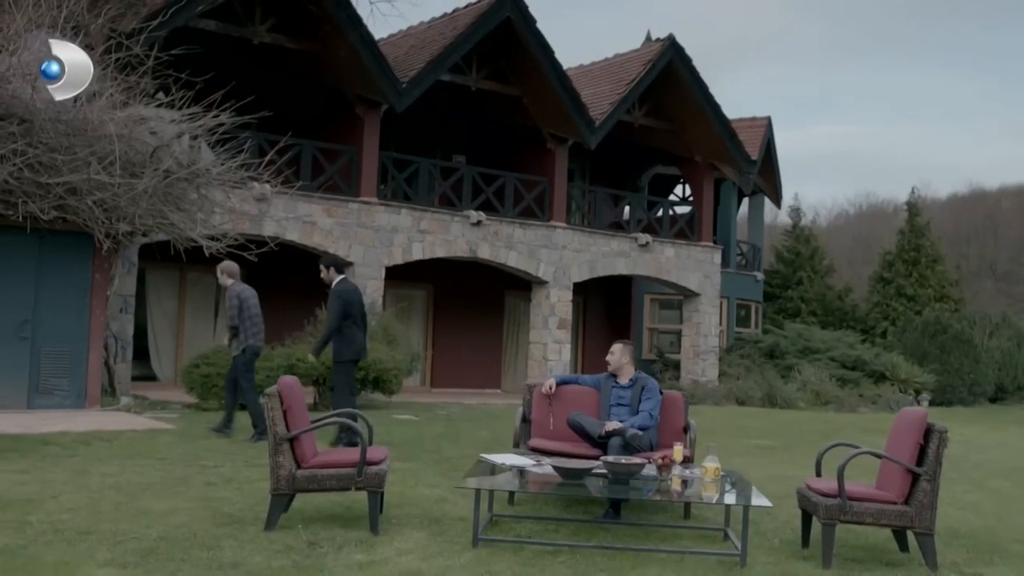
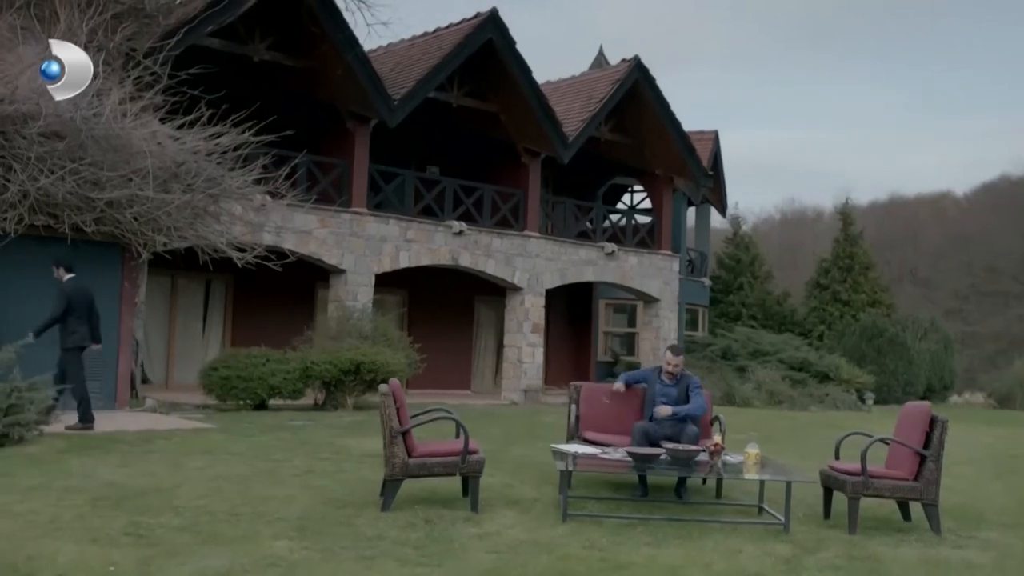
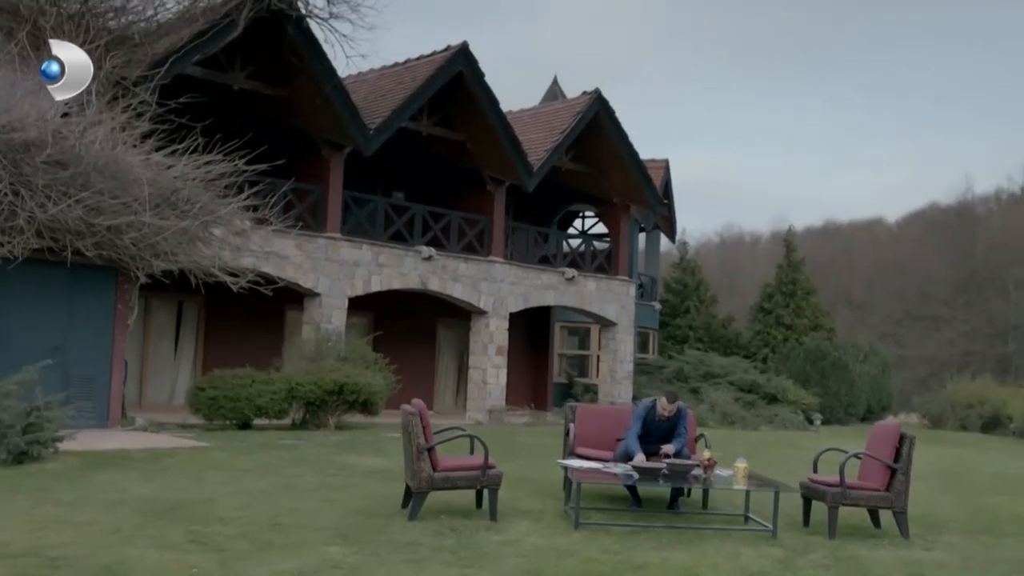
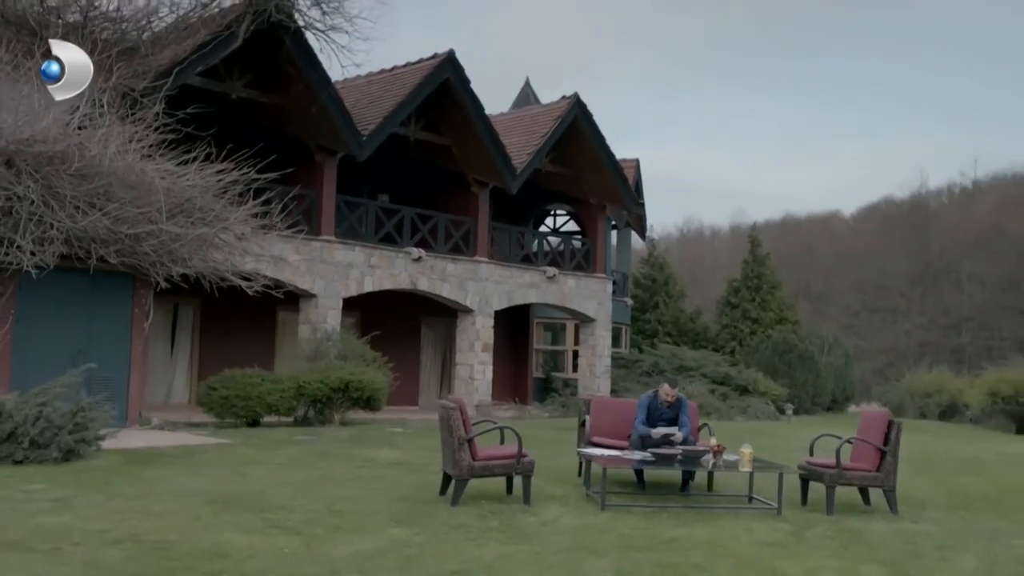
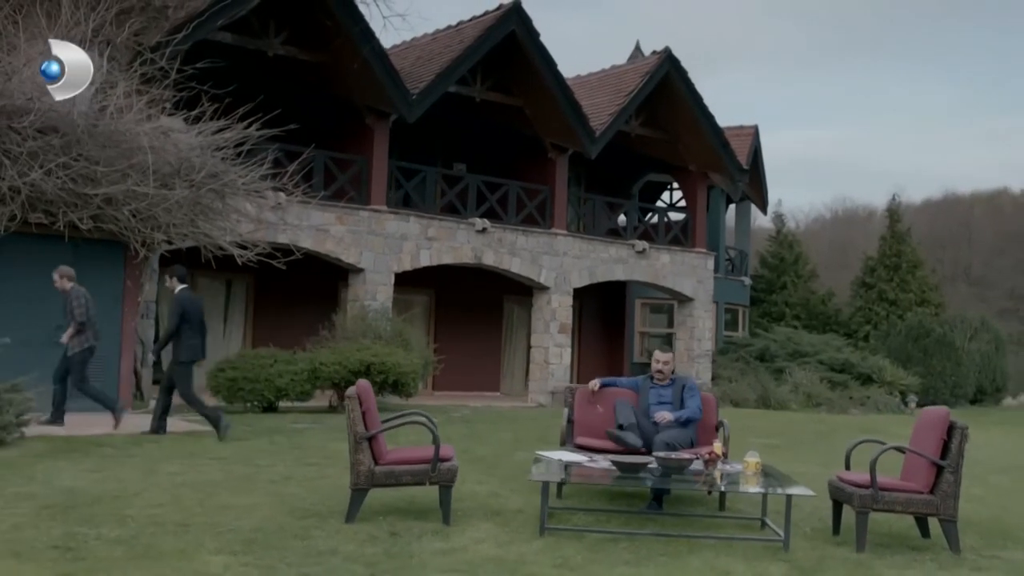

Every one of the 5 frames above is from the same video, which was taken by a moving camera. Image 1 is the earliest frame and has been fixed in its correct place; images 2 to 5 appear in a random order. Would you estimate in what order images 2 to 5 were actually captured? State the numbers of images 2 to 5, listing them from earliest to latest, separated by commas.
5, 2, 3, 4
